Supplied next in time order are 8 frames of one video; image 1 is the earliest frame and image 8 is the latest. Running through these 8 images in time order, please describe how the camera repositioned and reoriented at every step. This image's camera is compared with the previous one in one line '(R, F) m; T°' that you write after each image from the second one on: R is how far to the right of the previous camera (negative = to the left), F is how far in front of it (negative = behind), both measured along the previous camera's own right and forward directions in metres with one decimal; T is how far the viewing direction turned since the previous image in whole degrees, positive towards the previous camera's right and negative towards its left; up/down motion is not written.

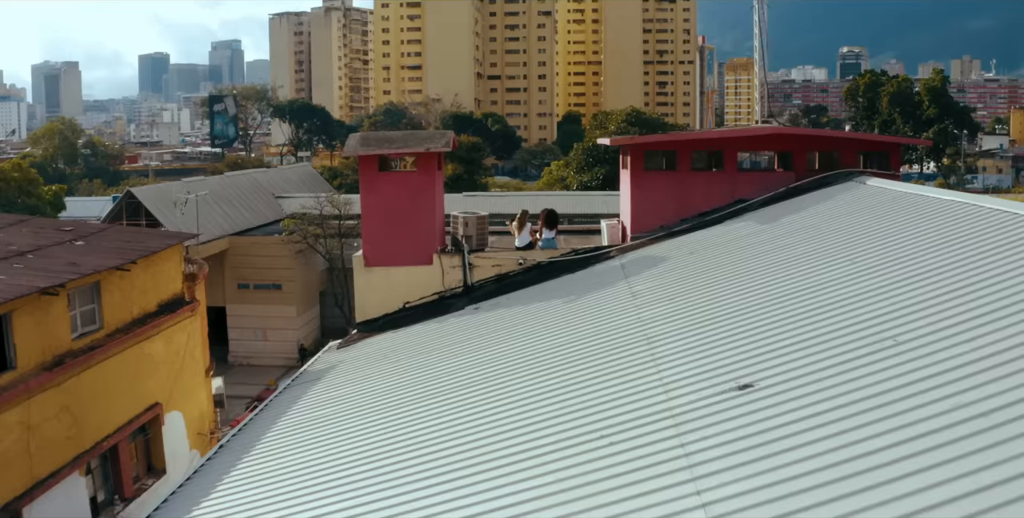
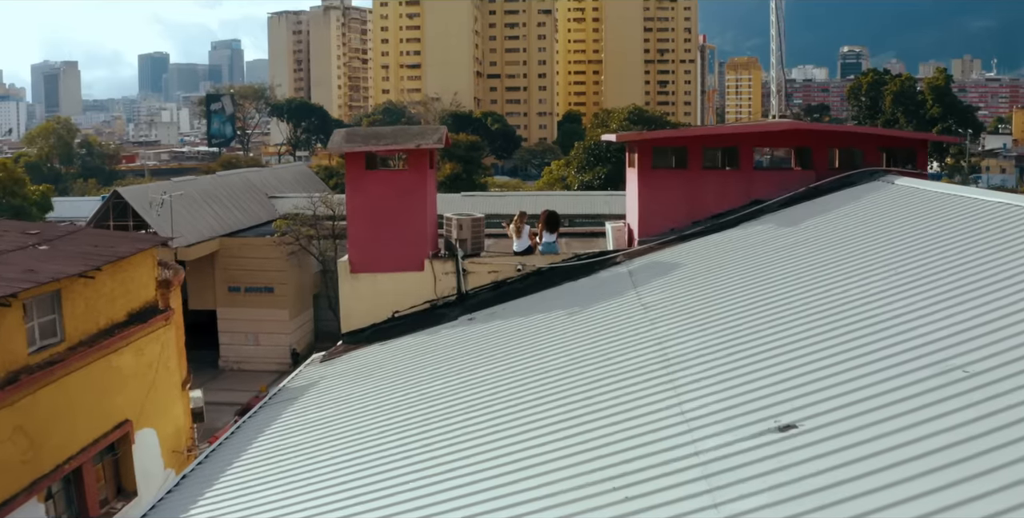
(0.0, +1.0) m; 0°
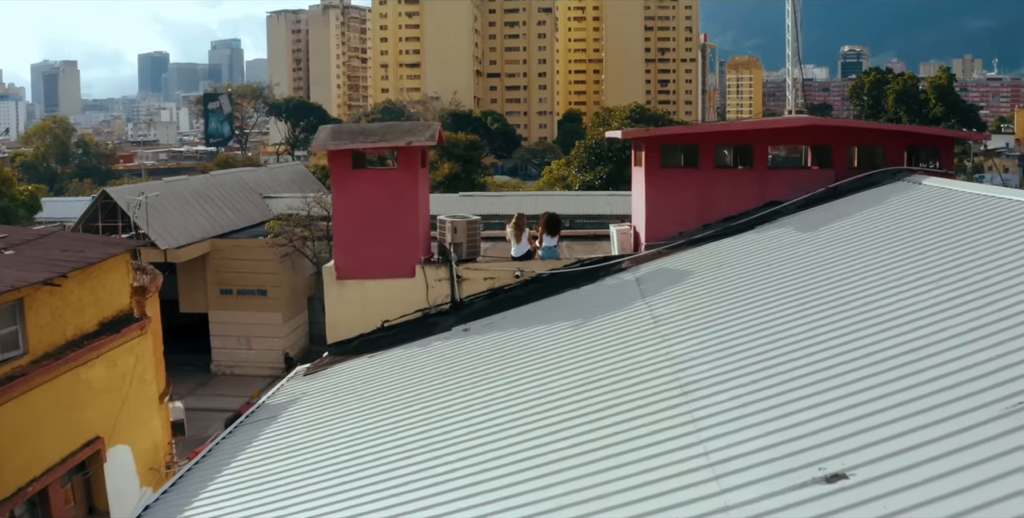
(0.0, +0.8) m; 0°
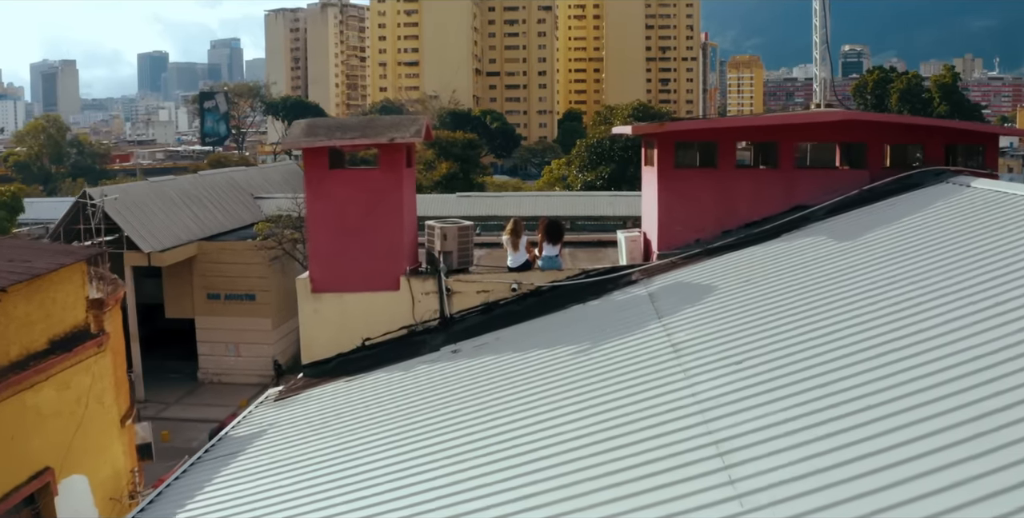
(0.0, +1.2) m; 0°
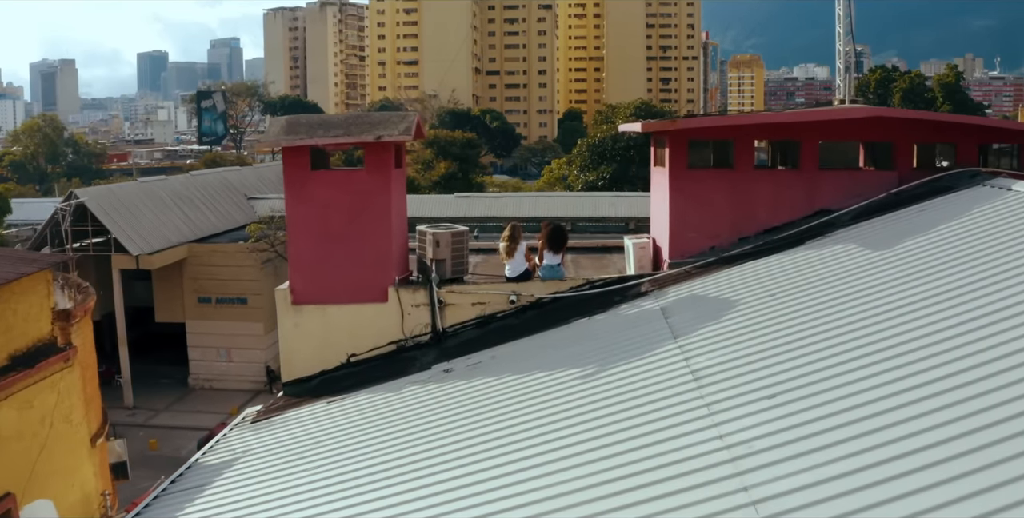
(0.0, +0.8) m; 0°
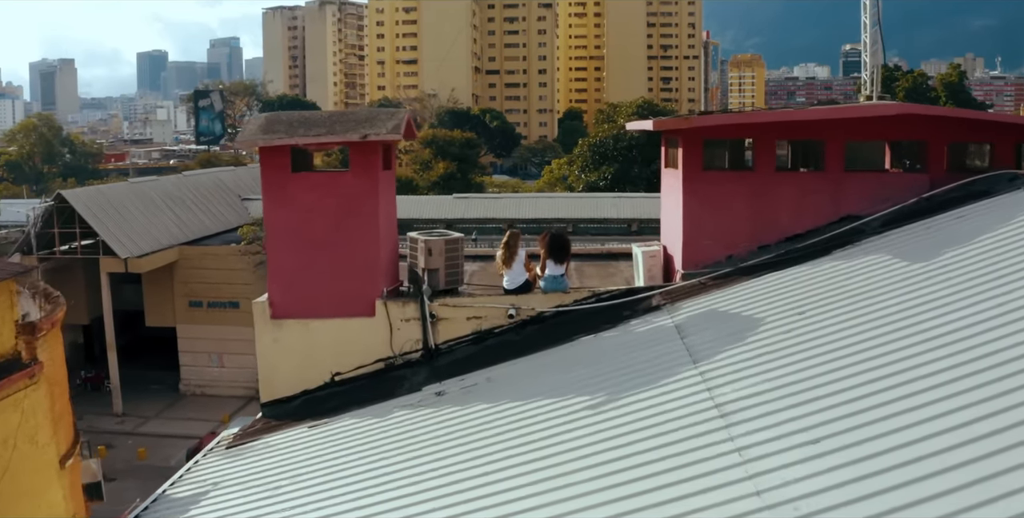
(0.0, +0.8) m; 0°
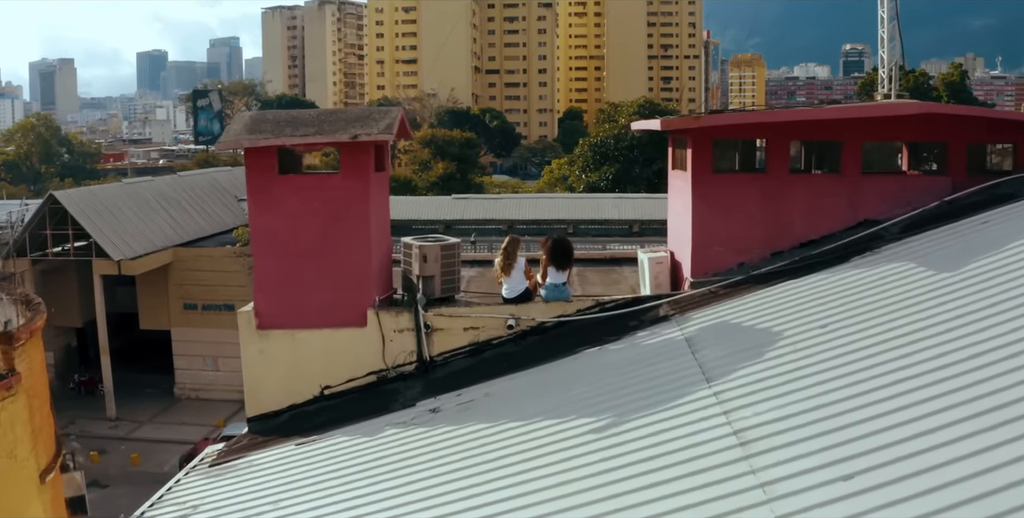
(0.0, +0.4) m; 0°
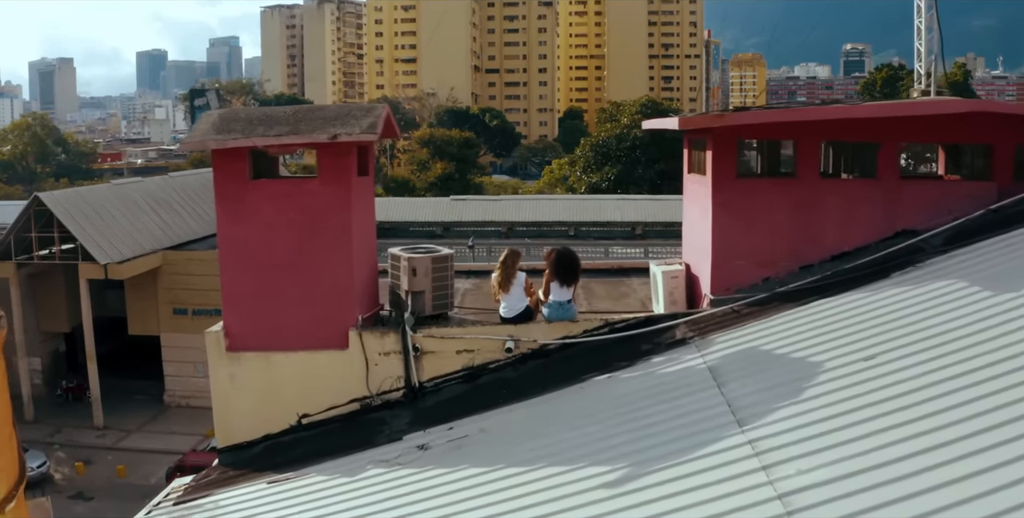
(0.0, +0.8) m; 0°
